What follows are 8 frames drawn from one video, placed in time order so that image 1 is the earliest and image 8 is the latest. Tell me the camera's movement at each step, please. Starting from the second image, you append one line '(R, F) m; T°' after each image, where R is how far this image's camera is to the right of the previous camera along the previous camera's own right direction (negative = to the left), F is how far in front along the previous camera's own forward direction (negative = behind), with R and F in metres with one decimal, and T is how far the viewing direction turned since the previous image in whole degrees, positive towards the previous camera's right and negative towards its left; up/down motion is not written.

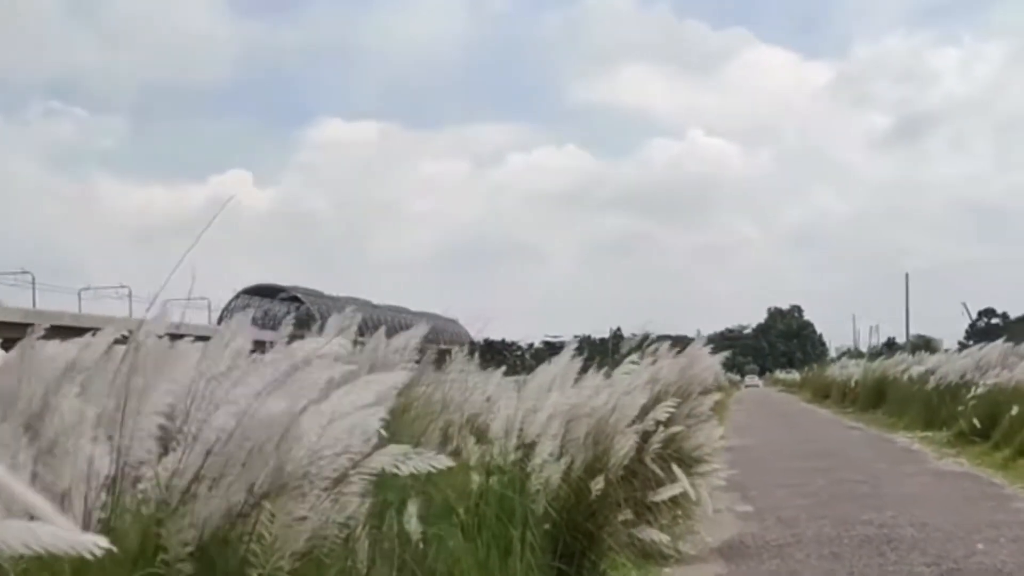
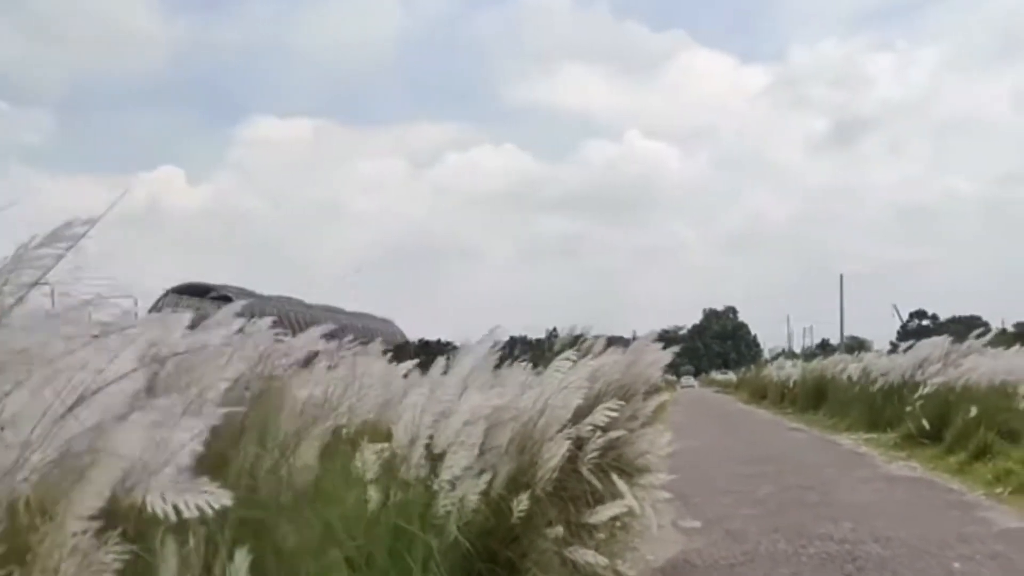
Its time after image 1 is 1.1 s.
(+0.1, +0.6) m; +3°
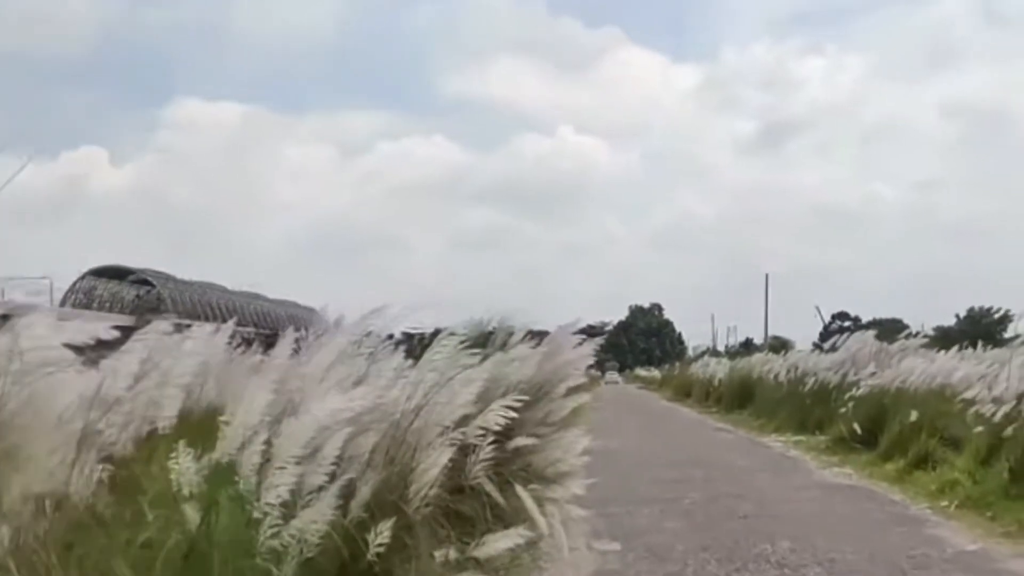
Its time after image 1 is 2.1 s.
(+0.1, +0.7) m; +3°
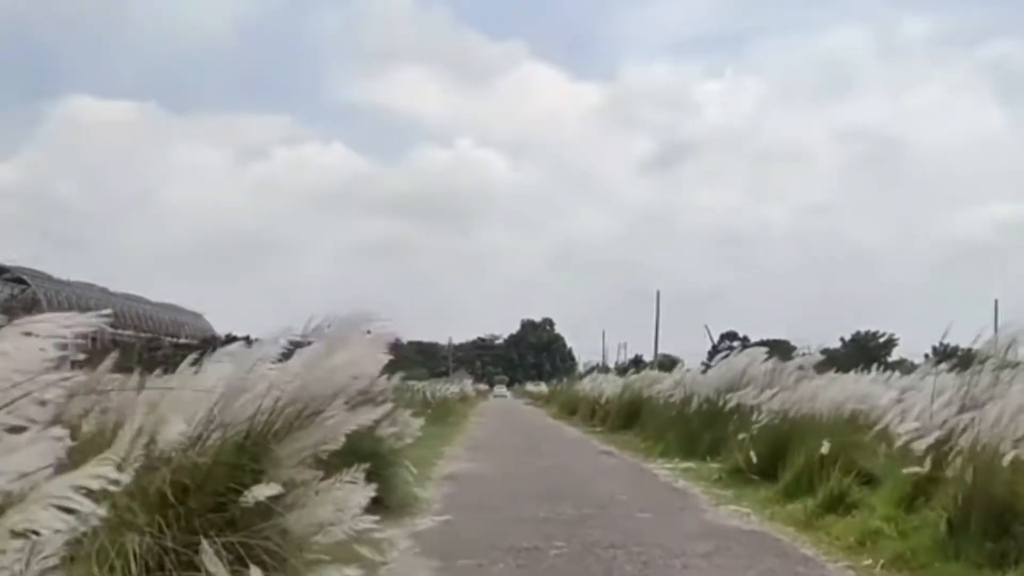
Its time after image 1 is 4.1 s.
(+0.3, +1.3) m; +5°
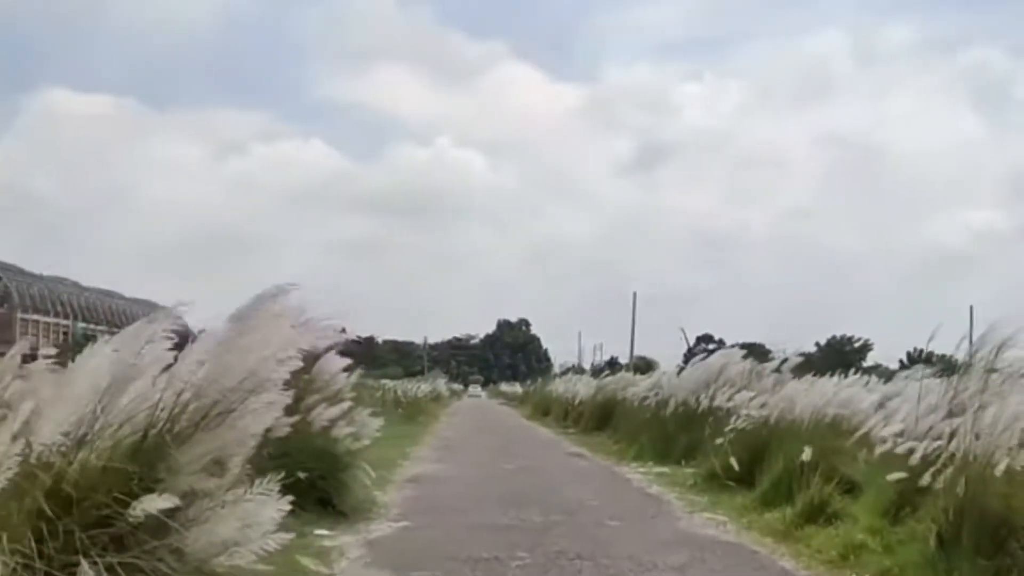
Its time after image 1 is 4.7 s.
(+0.1, +0.3) m; +1°
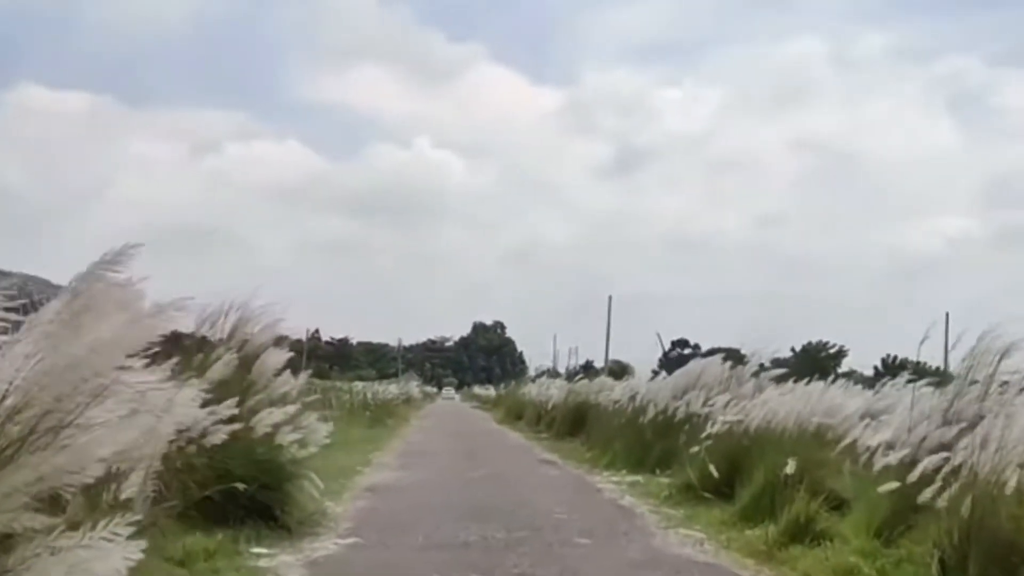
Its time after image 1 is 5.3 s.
(+0.1, +0.5) m; +1°
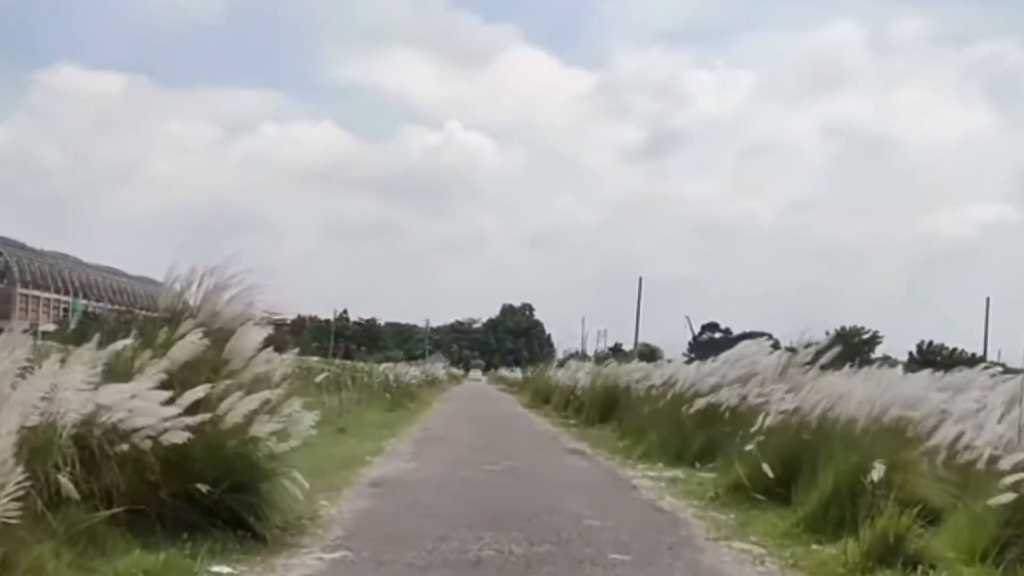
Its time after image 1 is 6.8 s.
(0.0, +0.9) m; -1°
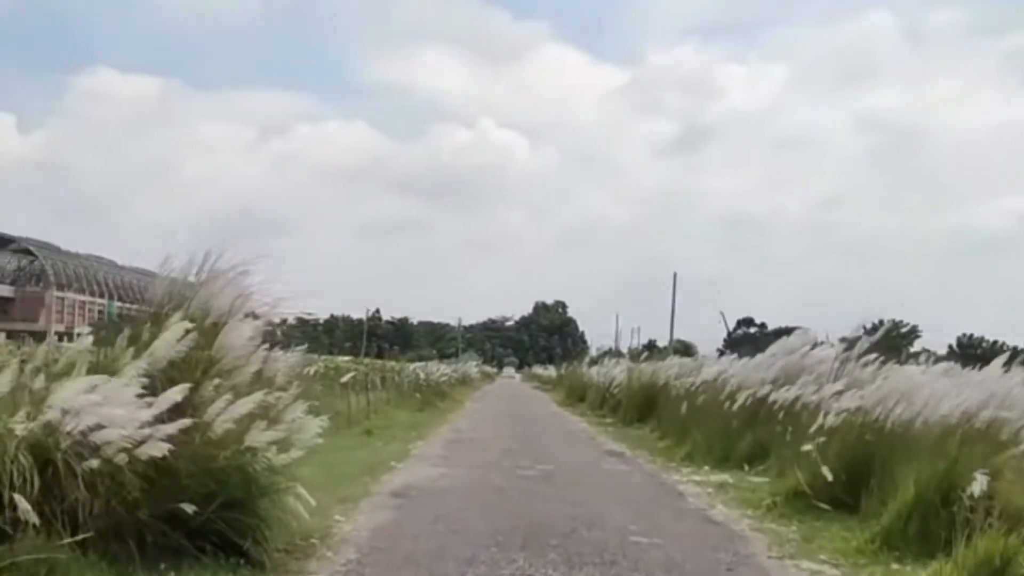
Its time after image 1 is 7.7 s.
(0.0, +0.6) m; -2°
